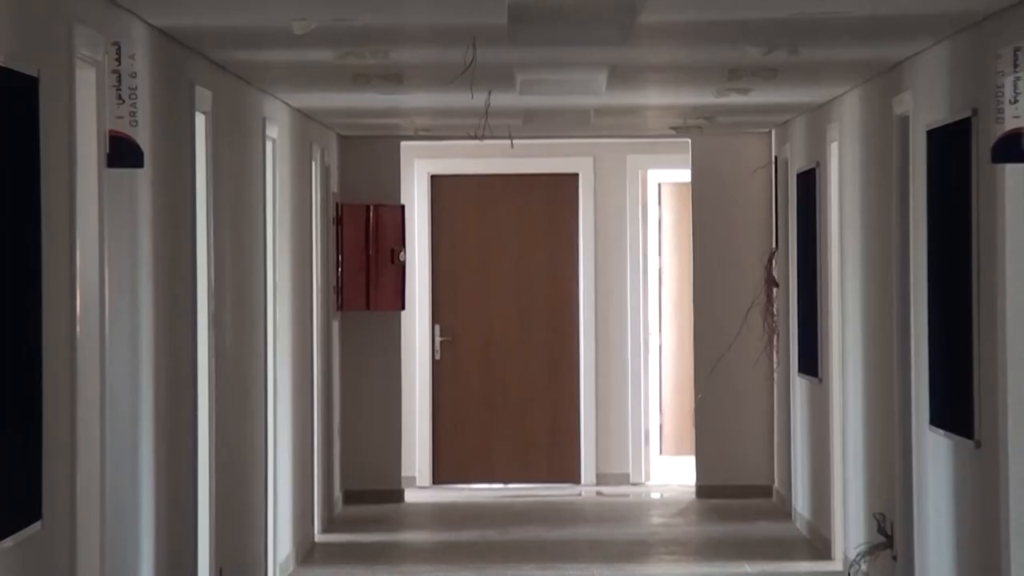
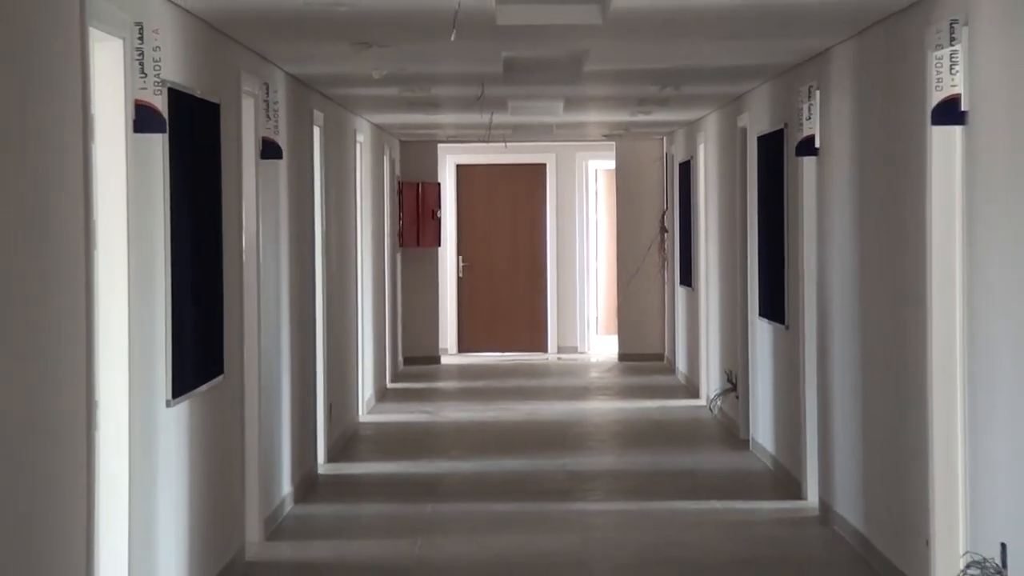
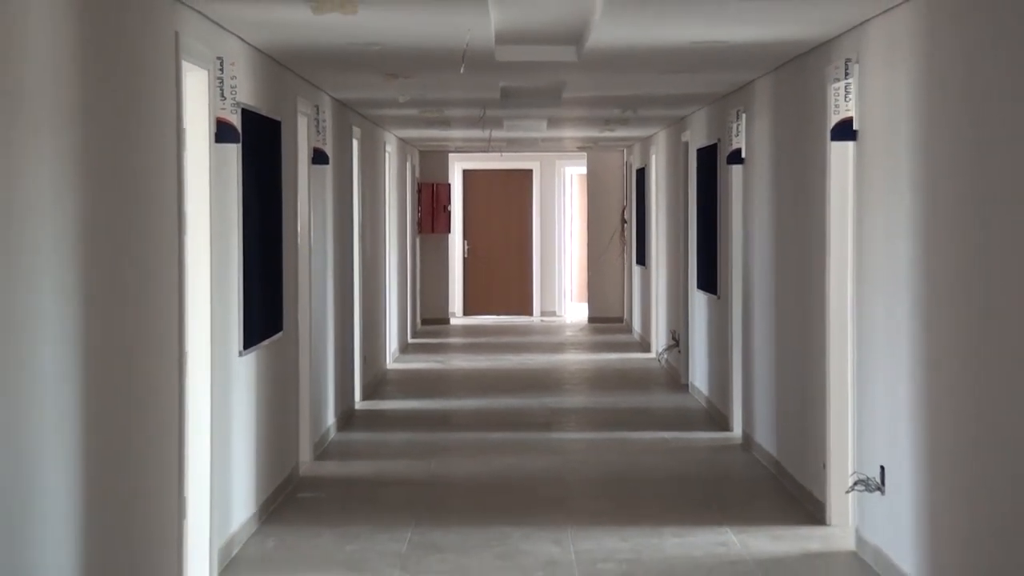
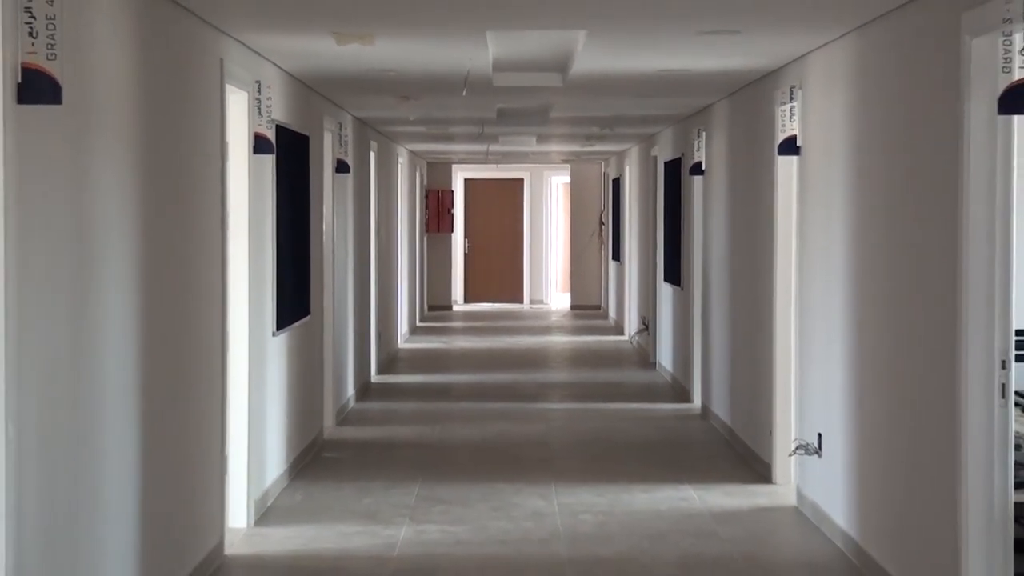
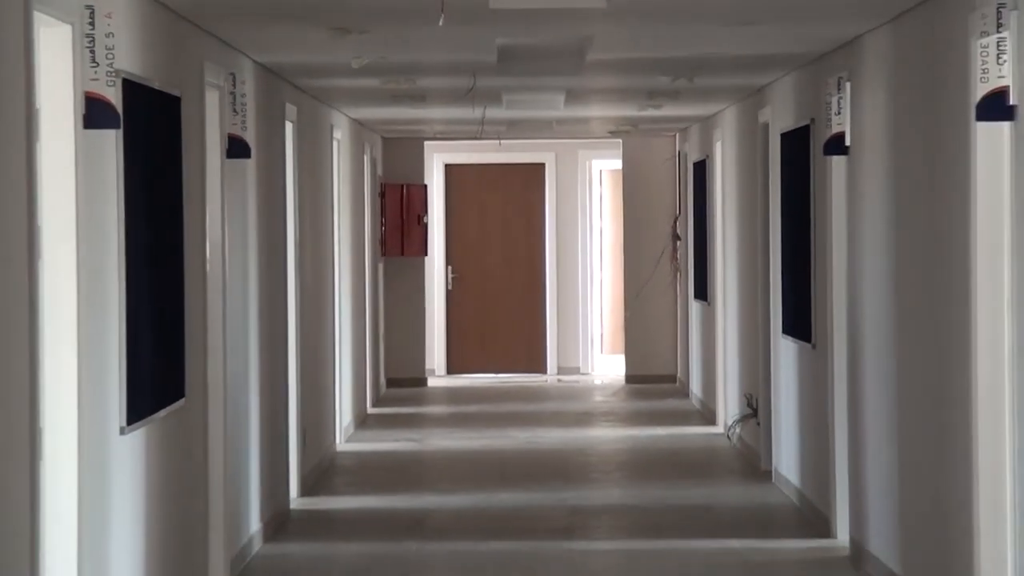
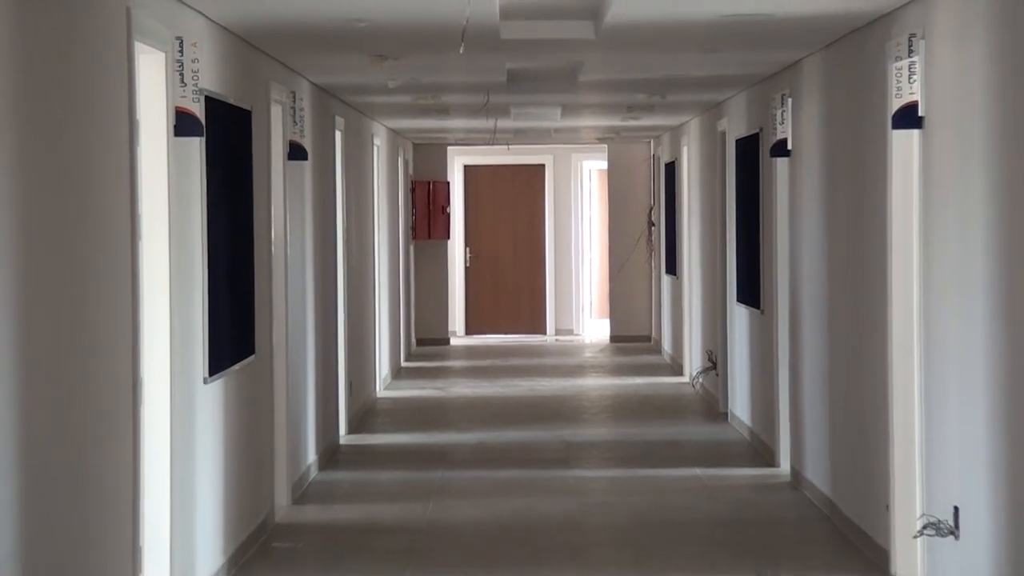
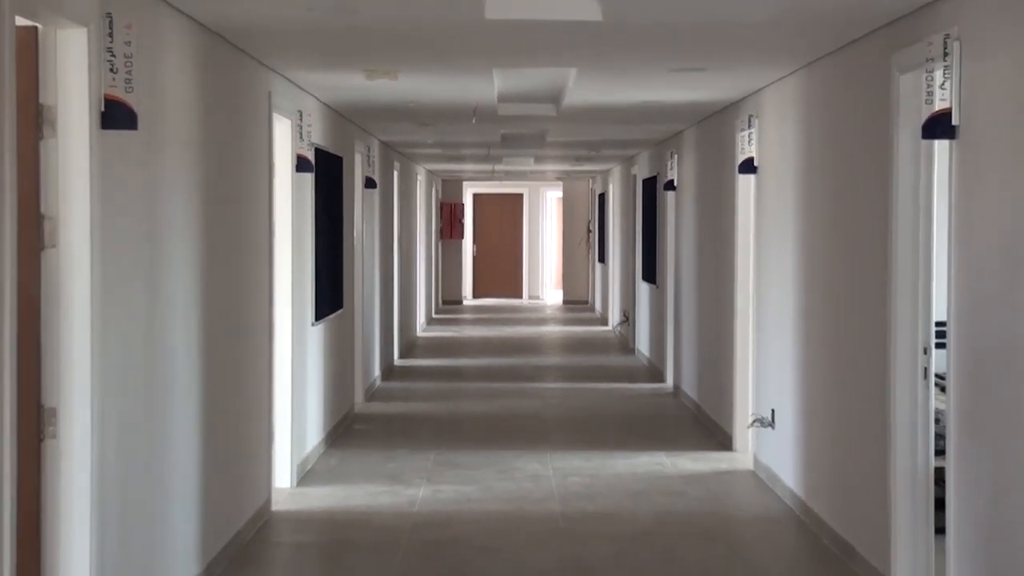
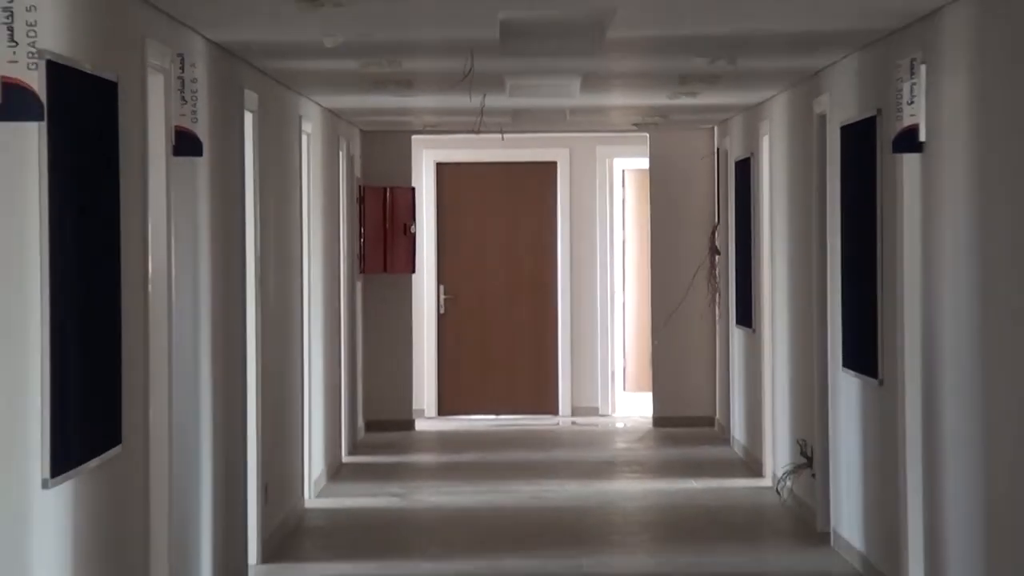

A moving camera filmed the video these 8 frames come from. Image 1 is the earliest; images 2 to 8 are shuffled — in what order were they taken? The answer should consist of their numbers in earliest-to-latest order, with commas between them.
8, 5, 2, 6, 3, 4, 7
